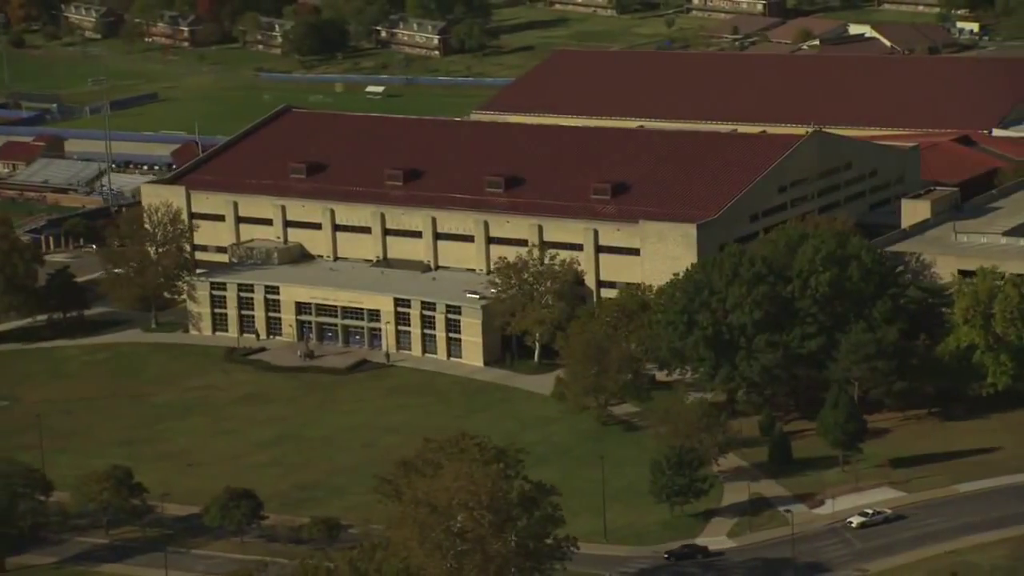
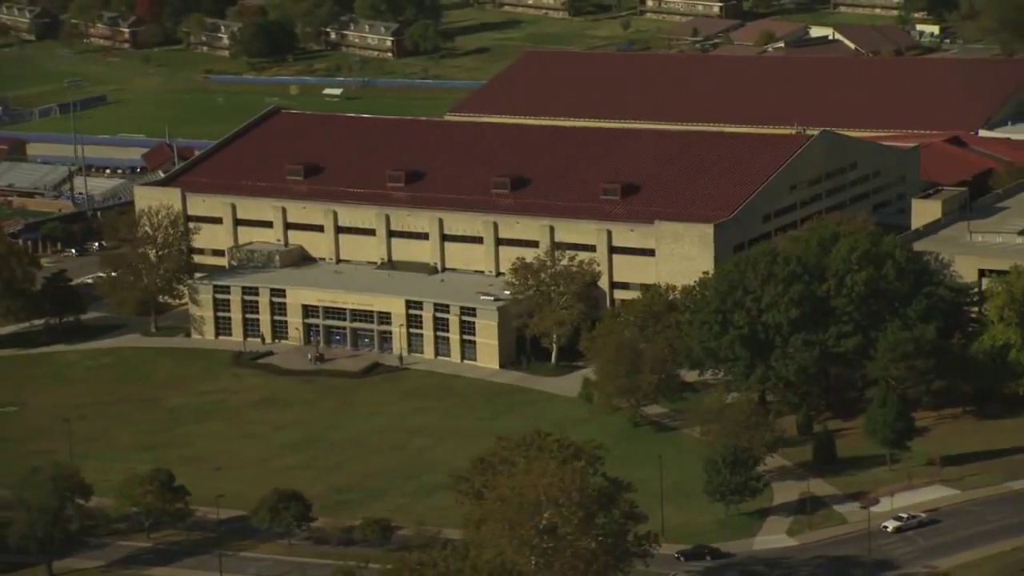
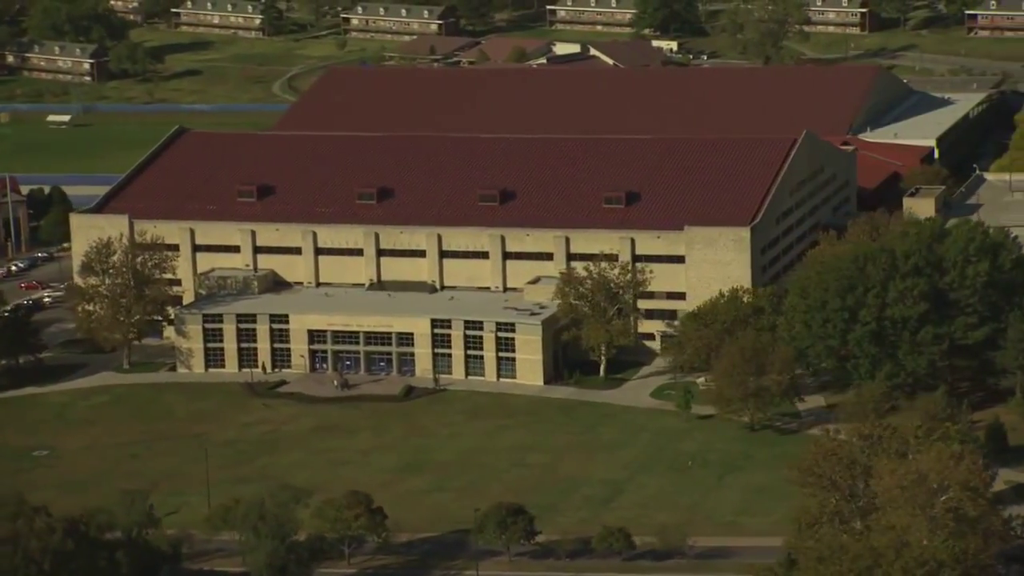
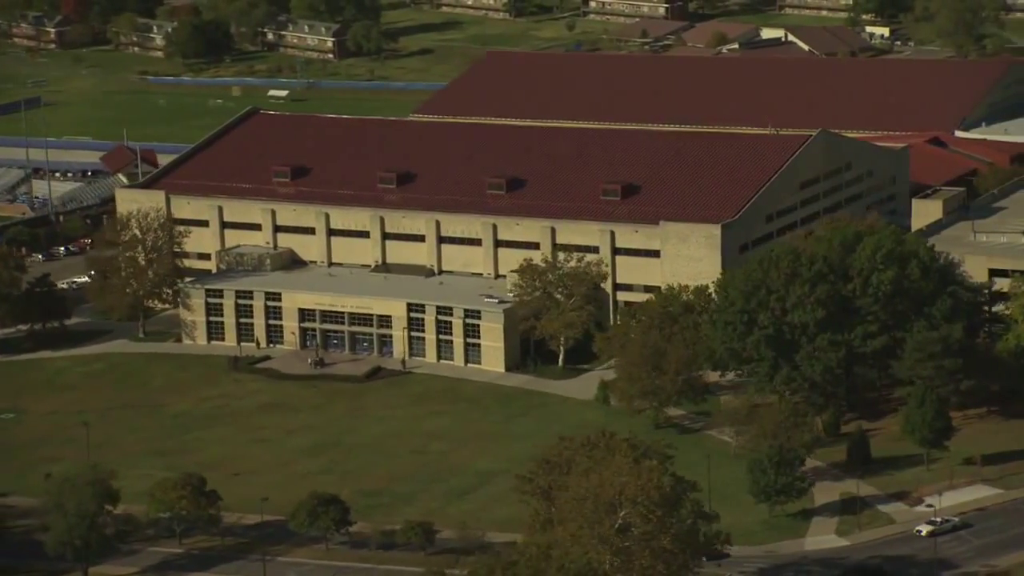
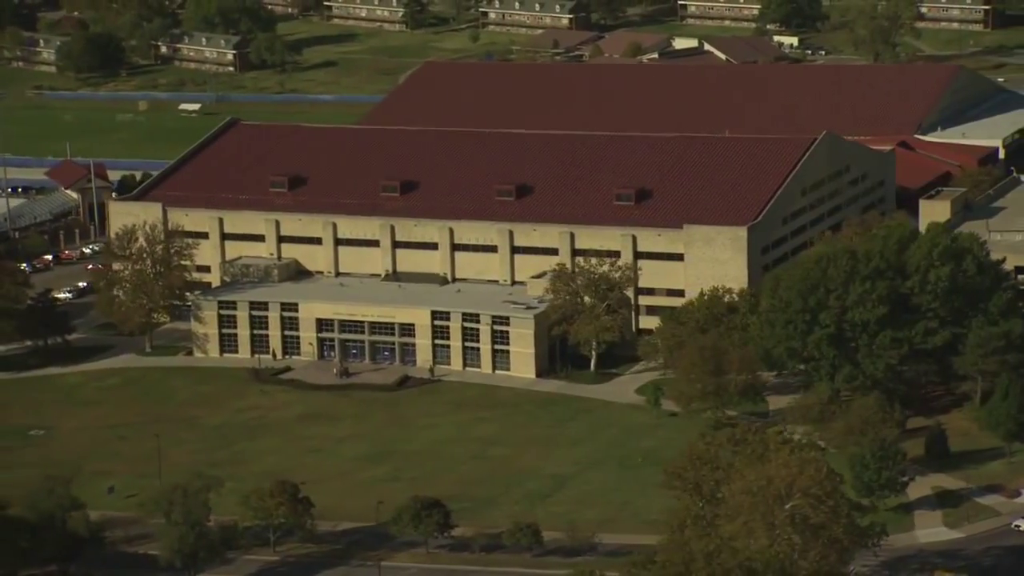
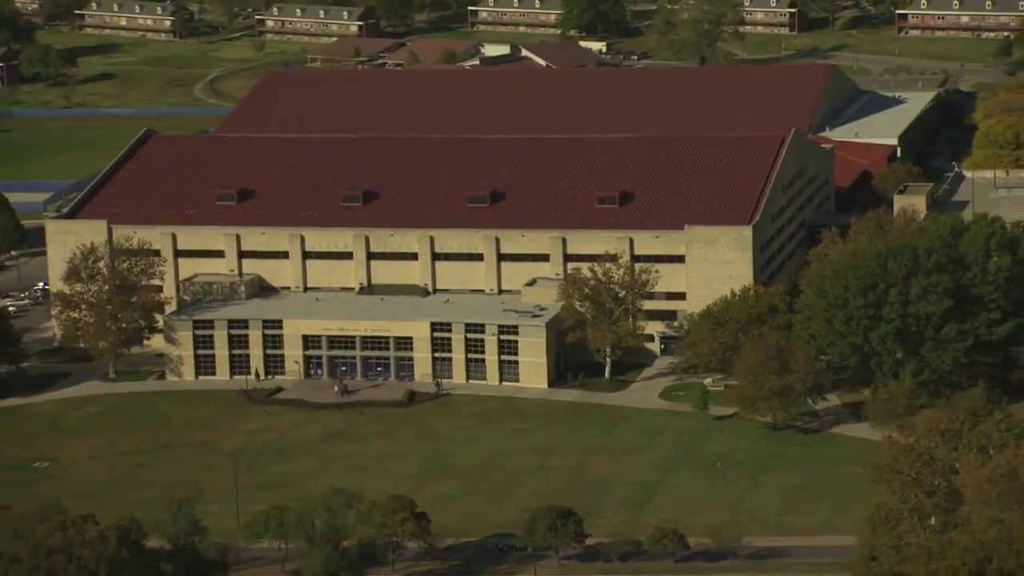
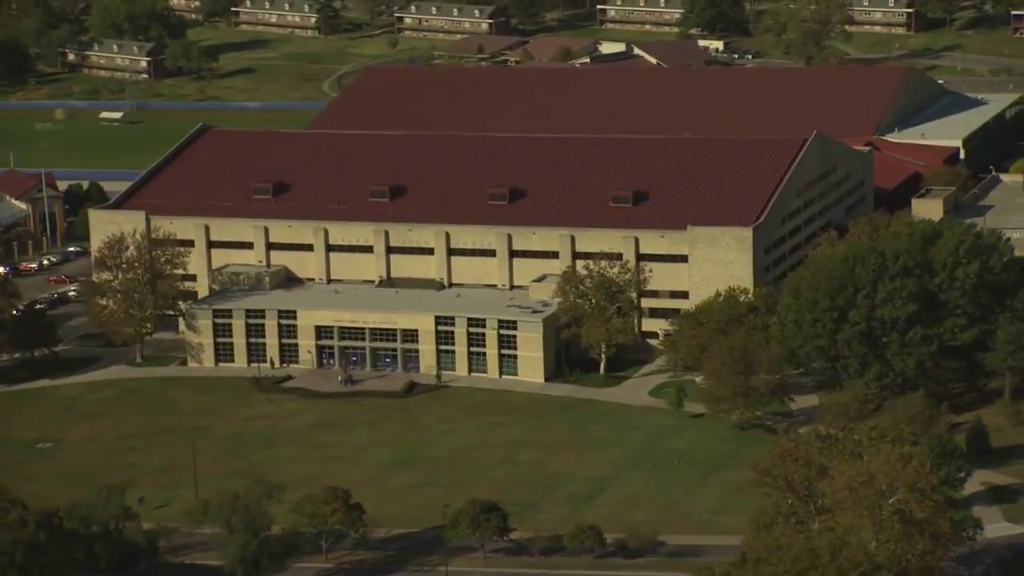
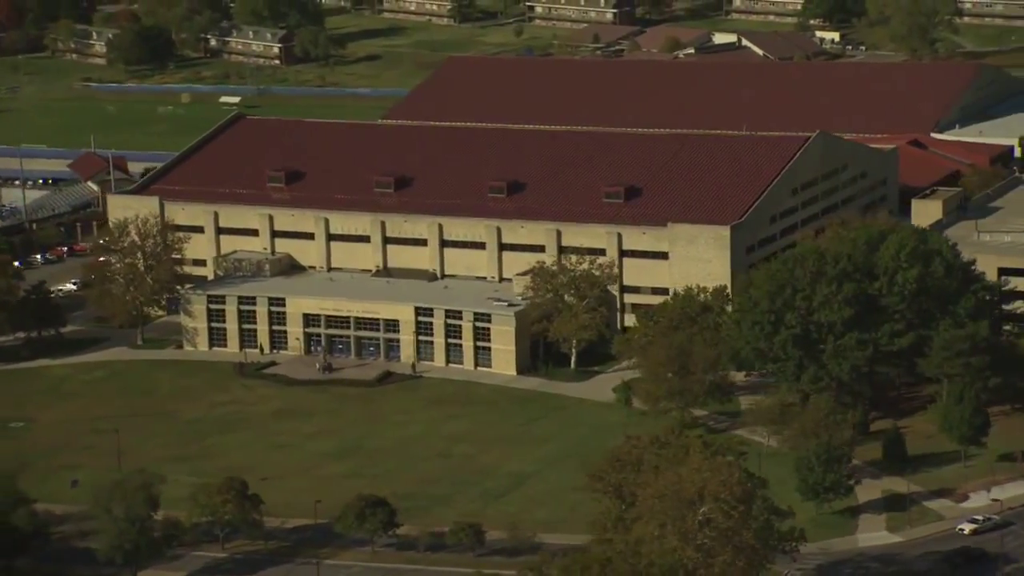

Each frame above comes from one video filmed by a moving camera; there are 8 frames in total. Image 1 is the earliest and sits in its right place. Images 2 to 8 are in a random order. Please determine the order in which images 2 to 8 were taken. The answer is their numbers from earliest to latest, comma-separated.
2, 4, 8, 5, 7, 3, 6
